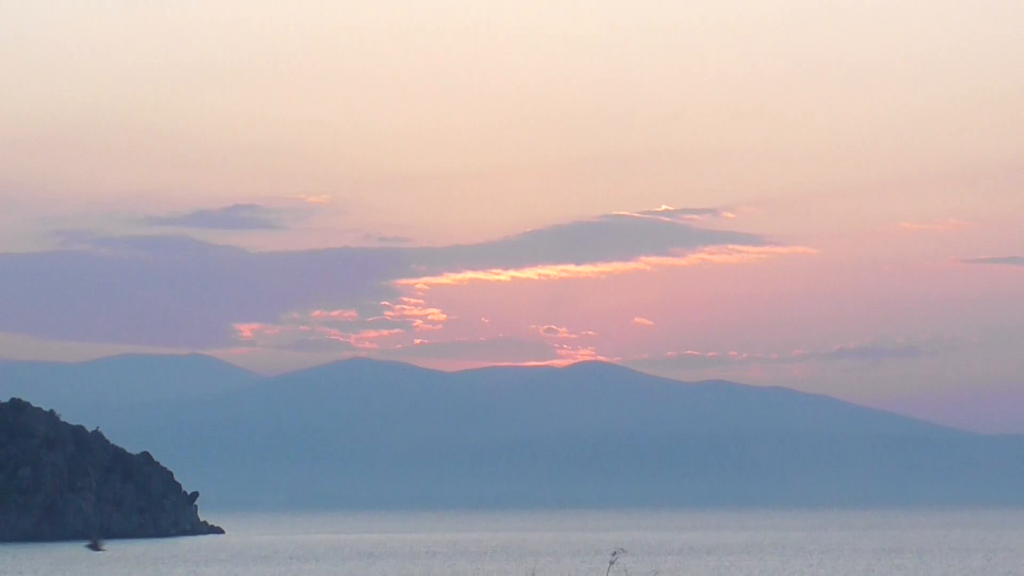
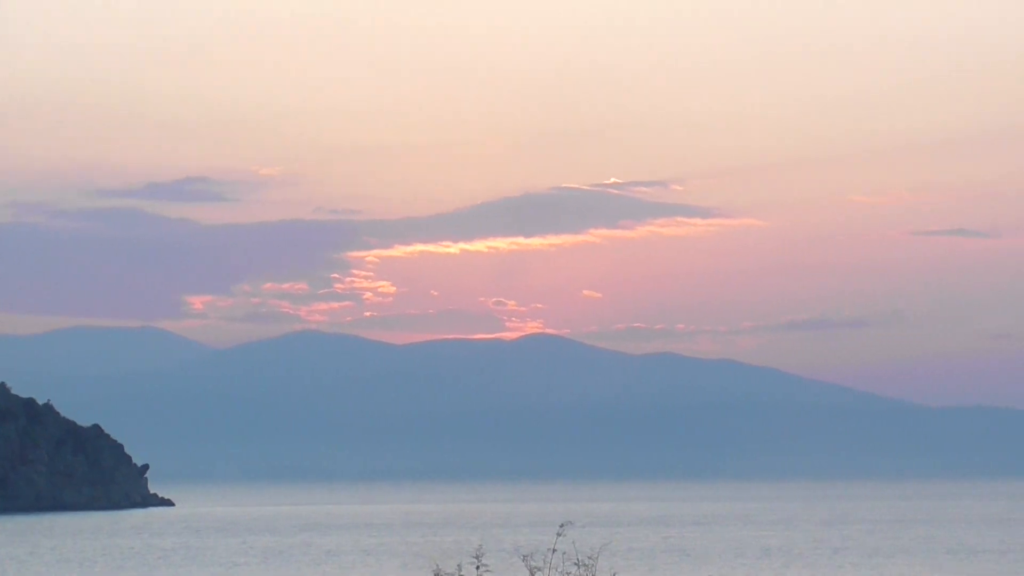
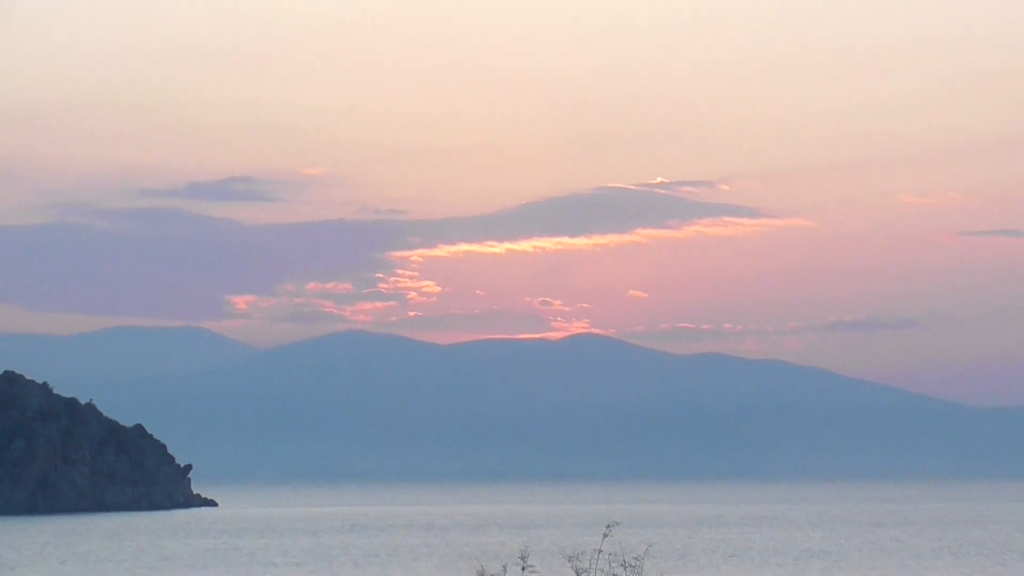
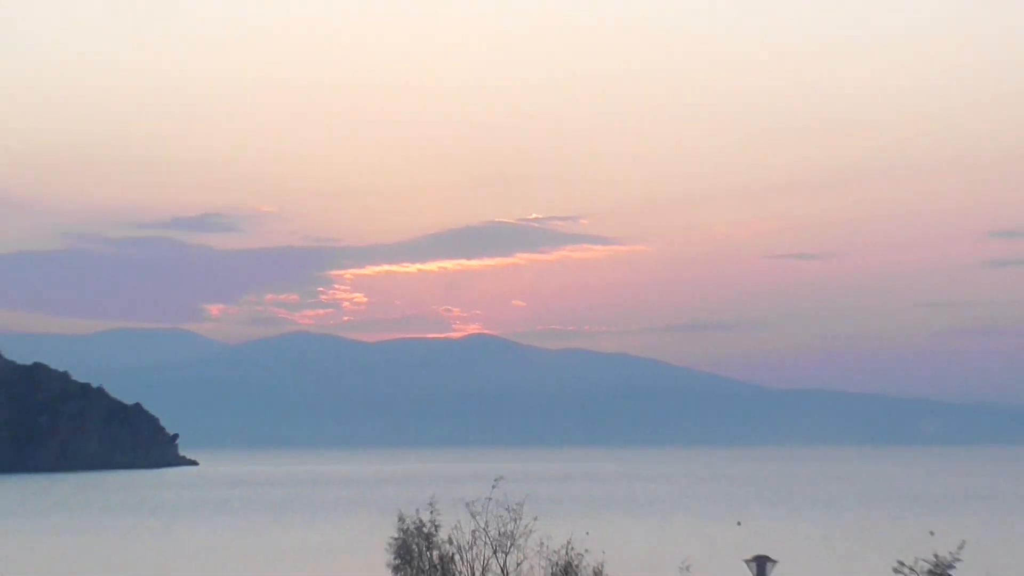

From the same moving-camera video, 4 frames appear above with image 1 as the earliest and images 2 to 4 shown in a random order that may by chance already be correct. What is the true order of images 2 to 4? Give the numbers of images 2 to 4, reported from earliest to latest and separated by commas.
3, 2, 4
